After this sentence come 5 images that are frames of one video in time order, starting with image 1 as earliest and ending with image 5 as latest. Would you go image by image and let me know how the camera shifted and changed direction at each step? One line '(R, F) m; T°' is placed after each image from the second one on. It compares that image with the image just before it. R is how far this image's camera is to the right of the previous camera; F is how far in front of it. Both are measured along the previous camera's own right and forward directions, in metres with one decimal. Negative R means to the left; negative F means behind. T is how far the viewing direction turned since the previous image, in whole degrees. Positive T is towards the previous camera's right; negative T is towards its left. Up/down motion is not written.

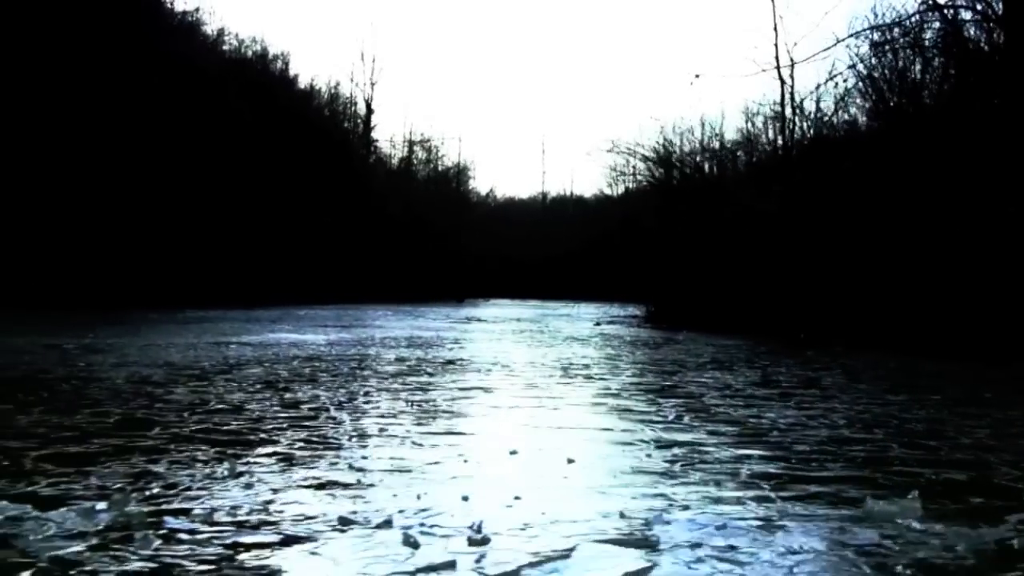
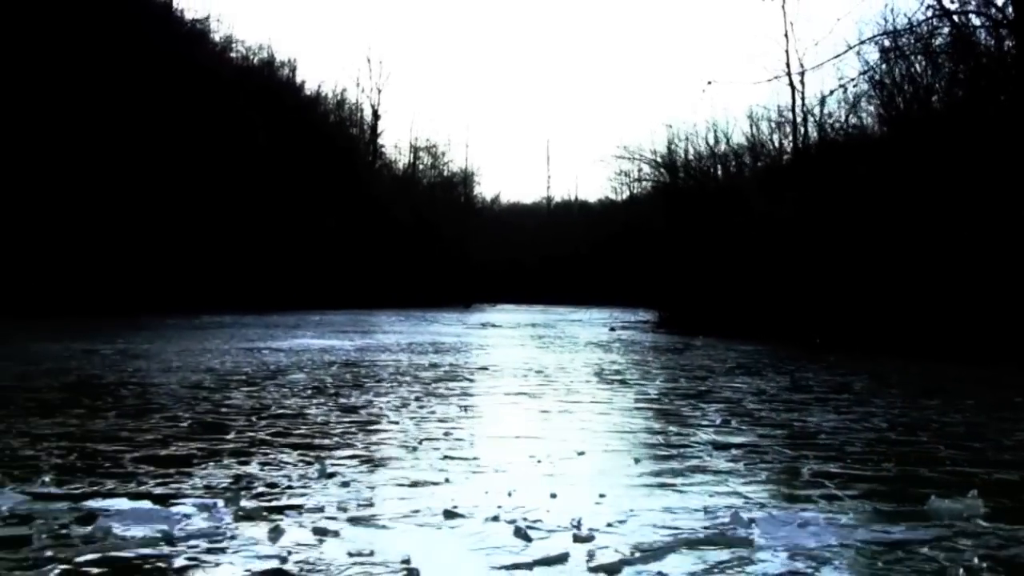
(-0.4, -0.3) m; 0°
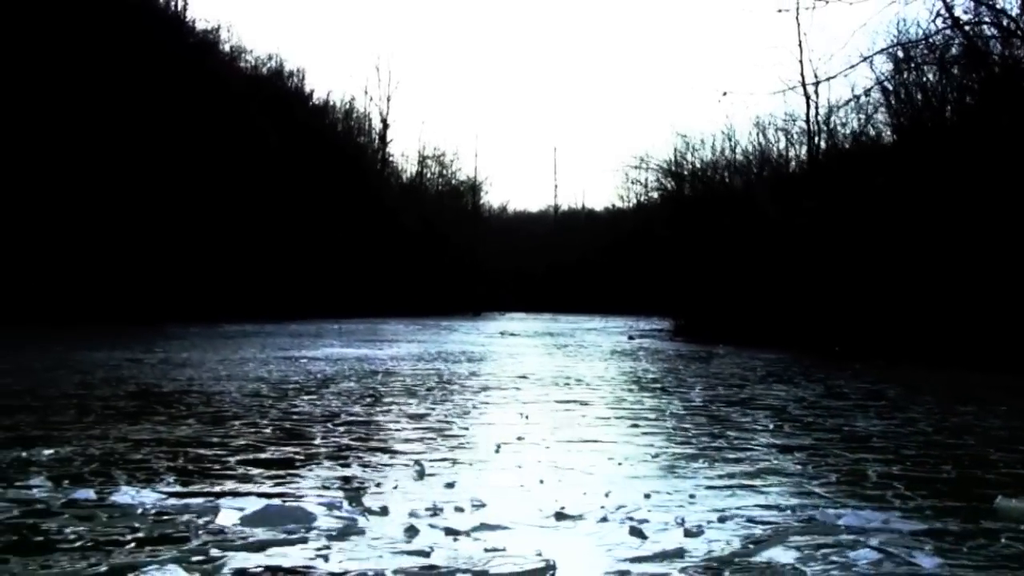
(-0.4, -0.4) m; 0°
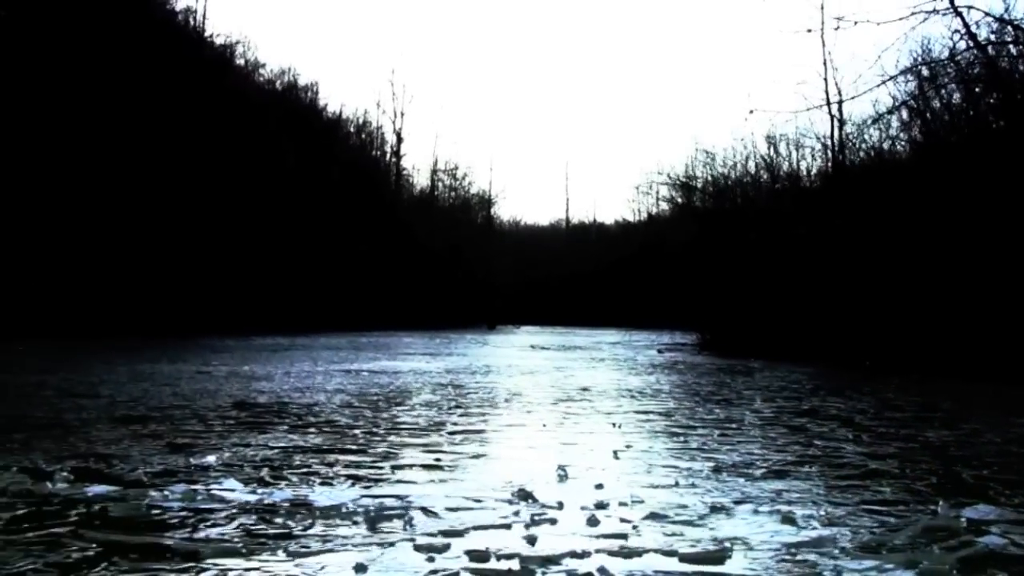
(-0.8, -0.6) m; -1°
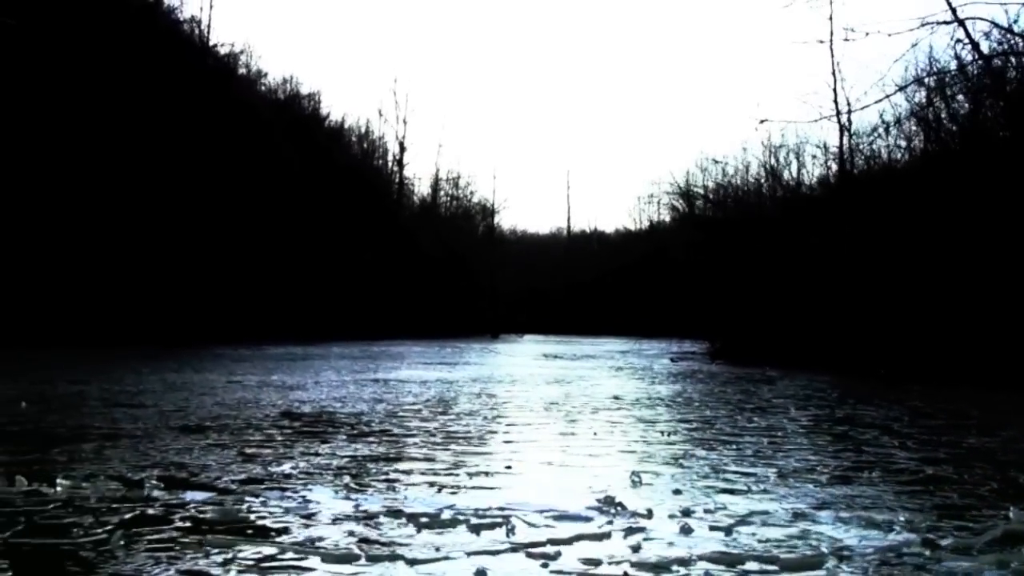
(-0.5, -0.2) m; 0°
